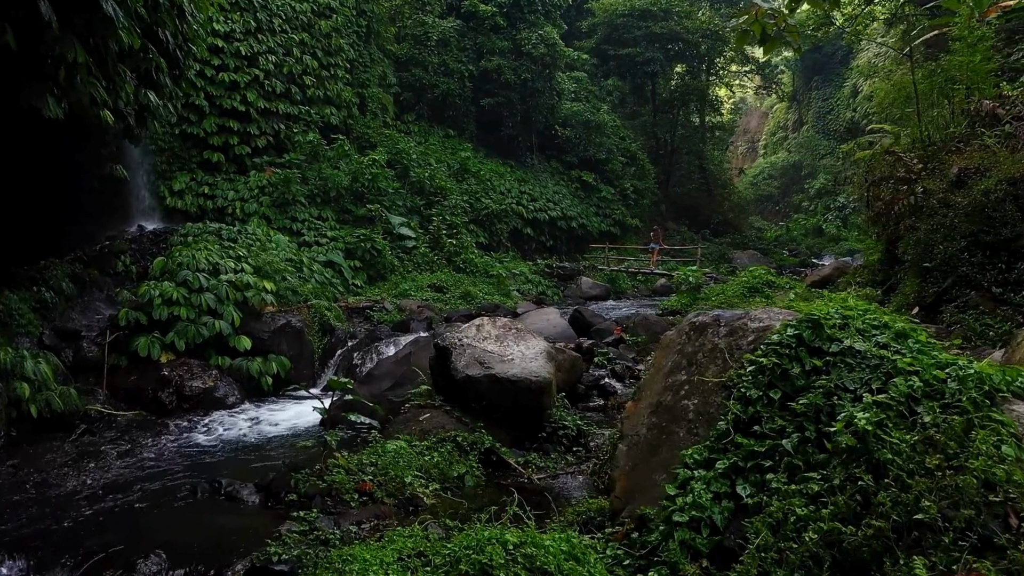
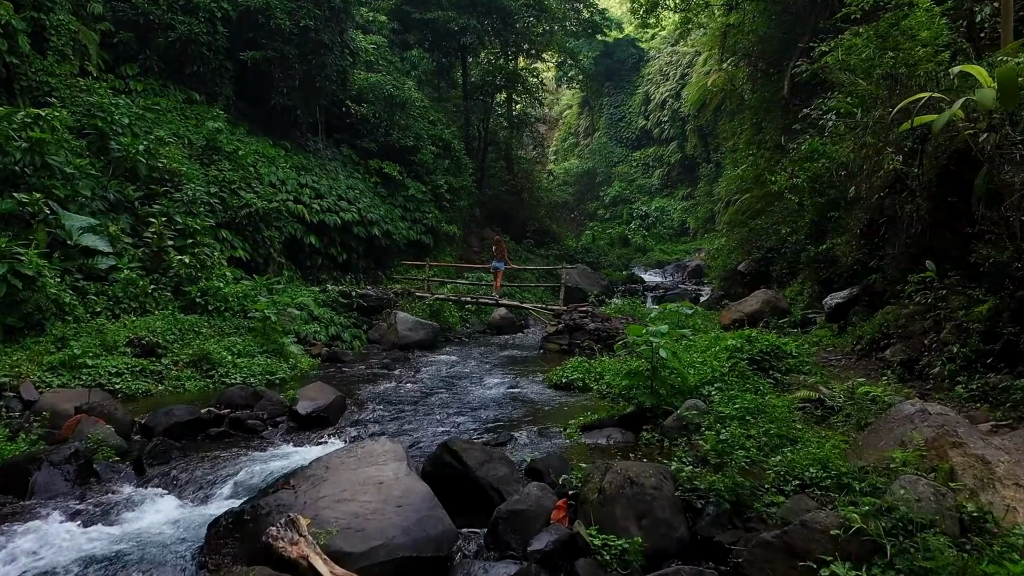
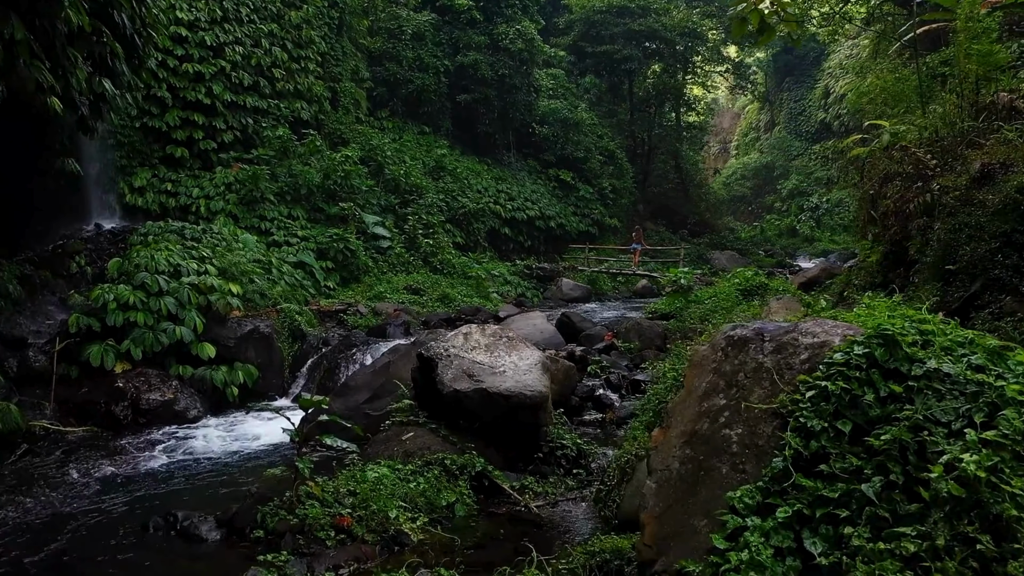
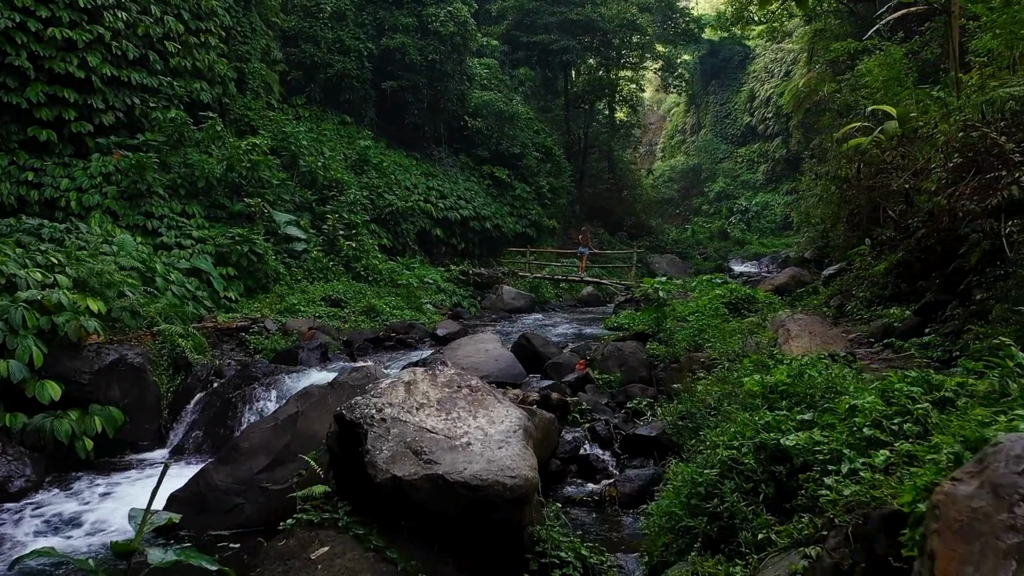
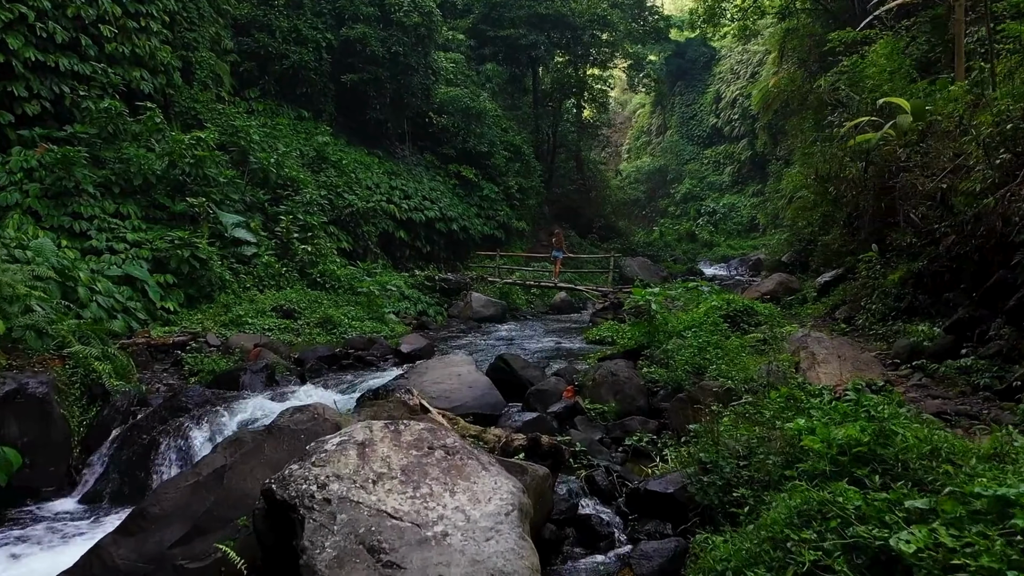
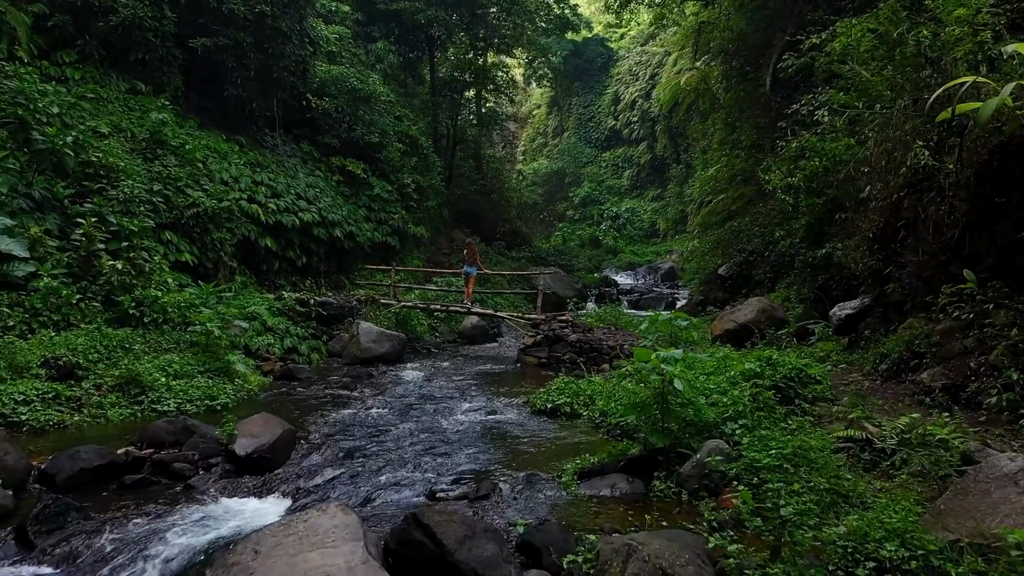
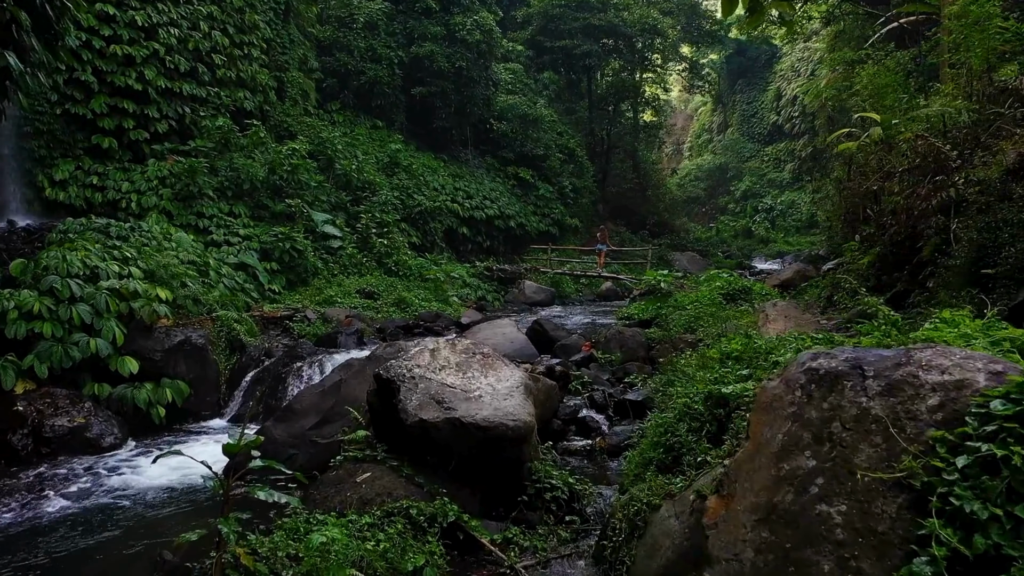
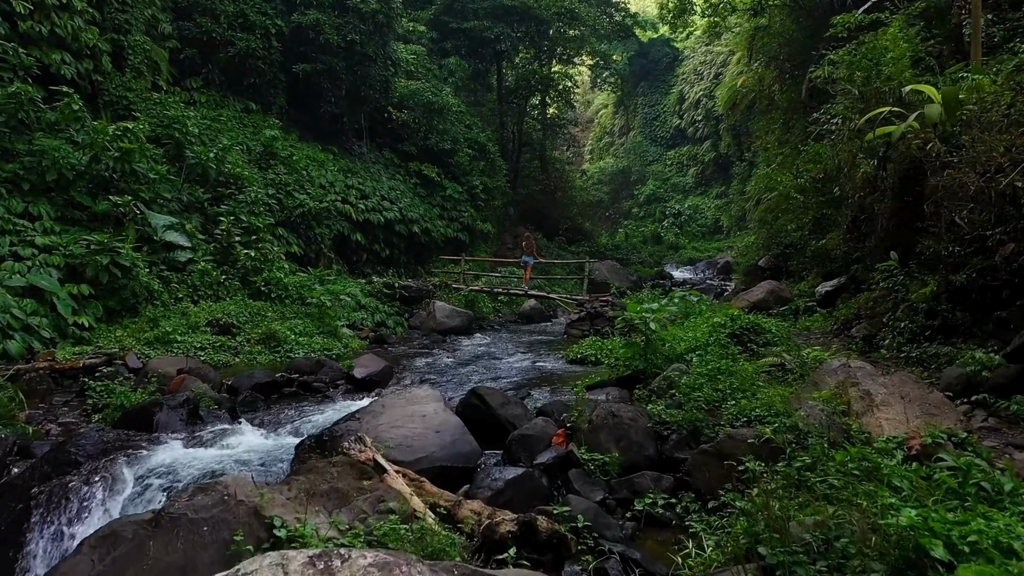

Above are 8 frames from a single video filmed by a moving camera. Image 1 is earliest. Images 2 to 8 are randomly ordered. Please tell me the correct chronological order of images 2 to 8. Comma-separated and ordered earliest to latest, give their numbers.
3, 7, 4, 5, 8, 2, 6
